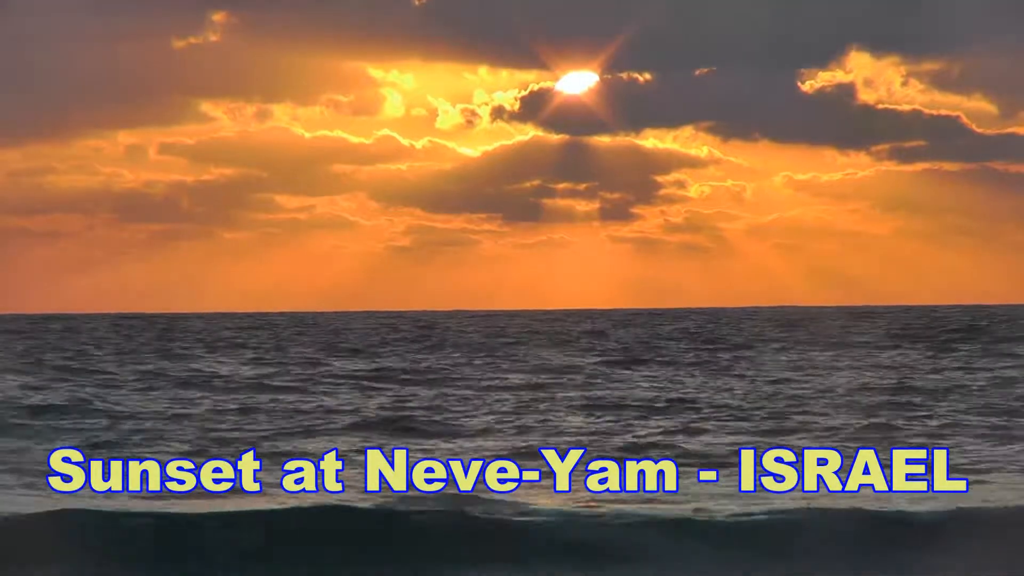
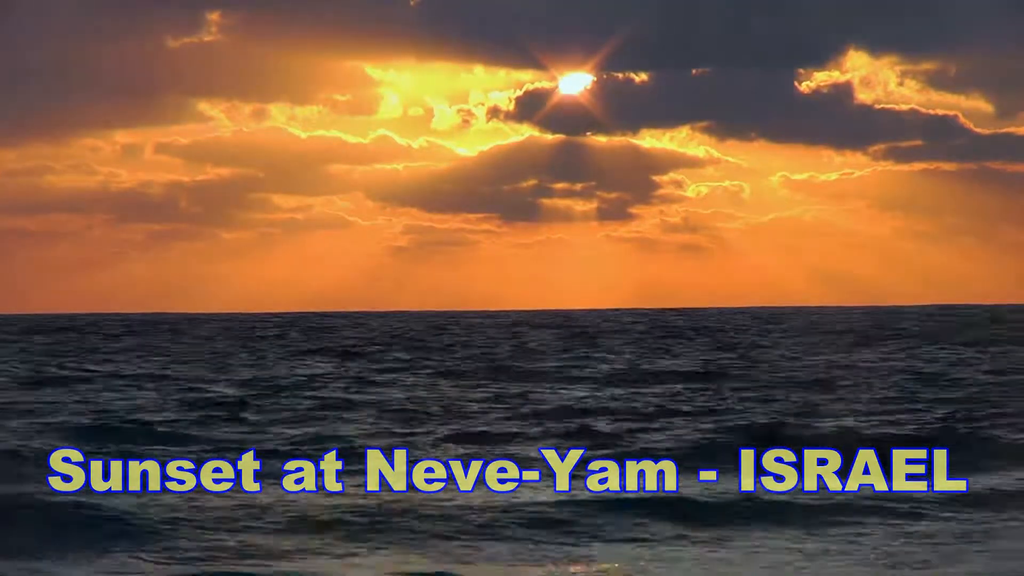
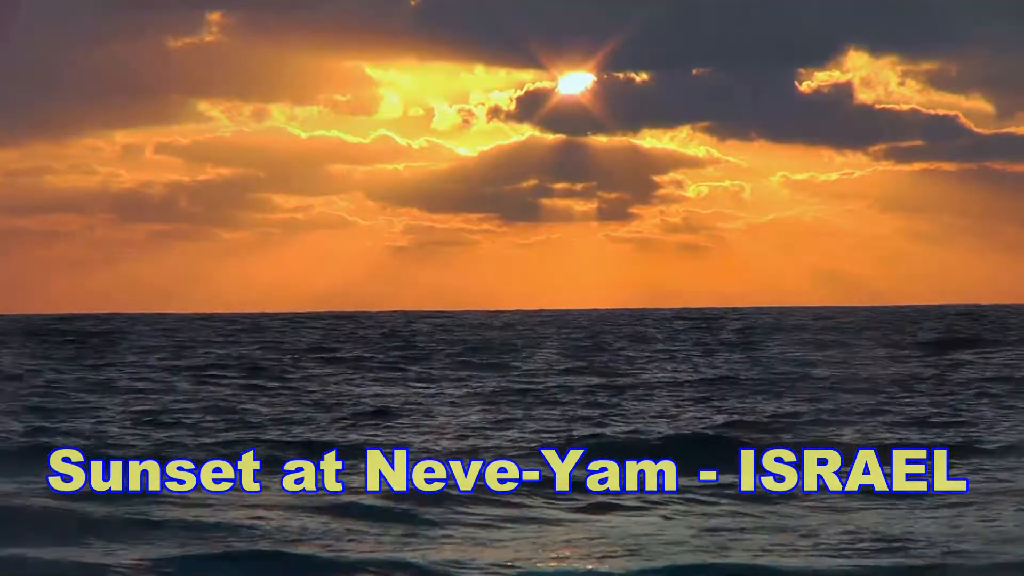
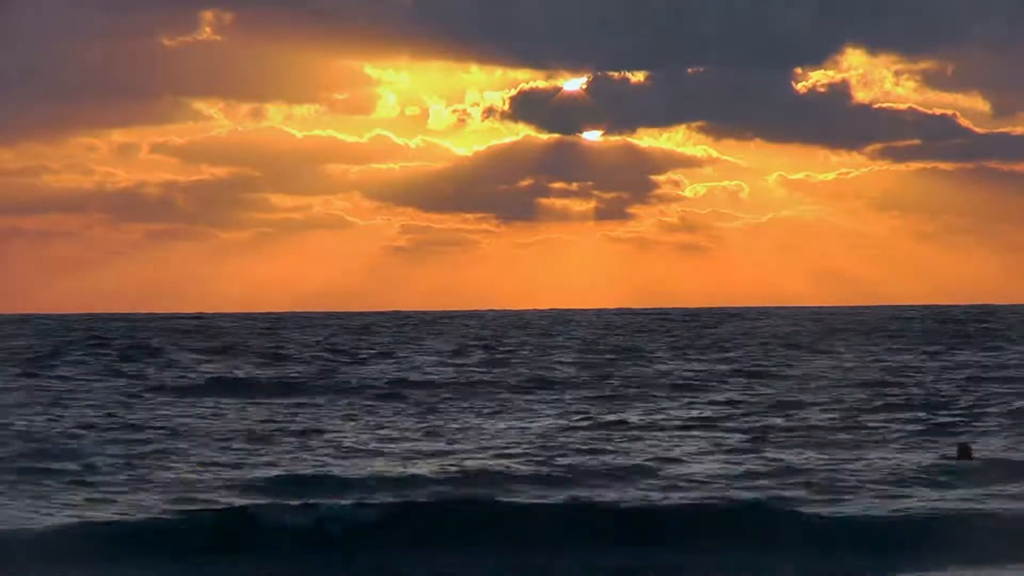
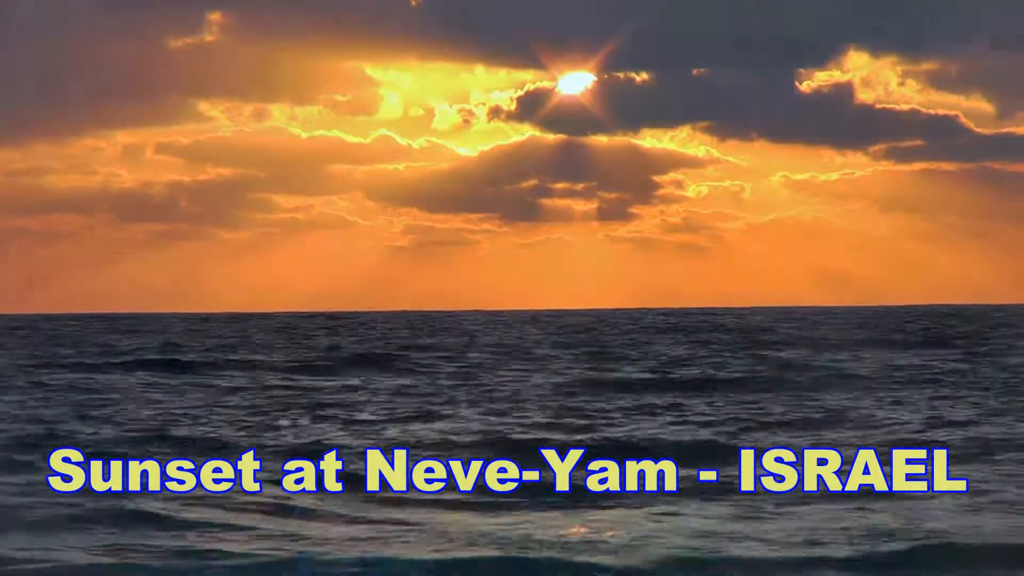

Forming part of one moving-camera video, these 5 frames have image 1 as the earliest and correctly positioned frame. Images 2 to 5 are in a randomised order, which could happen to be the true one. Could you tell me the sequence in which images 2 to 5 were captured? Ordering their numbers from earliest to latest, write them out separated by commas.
5, 3, 2, 4
